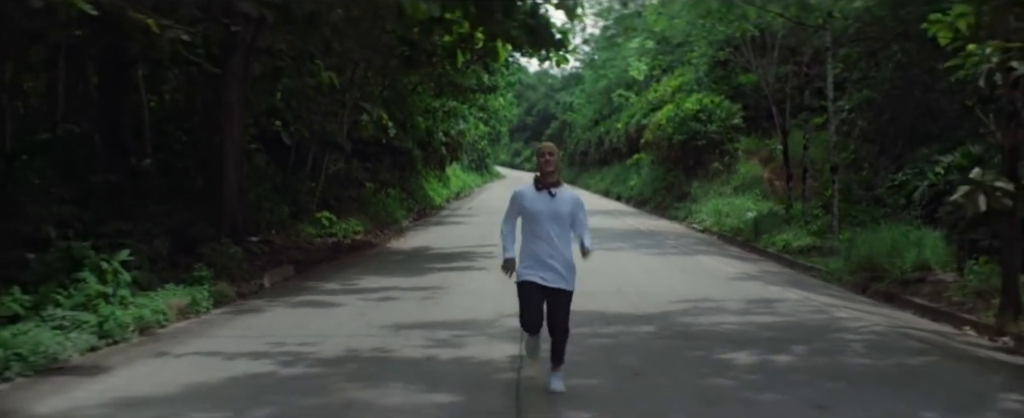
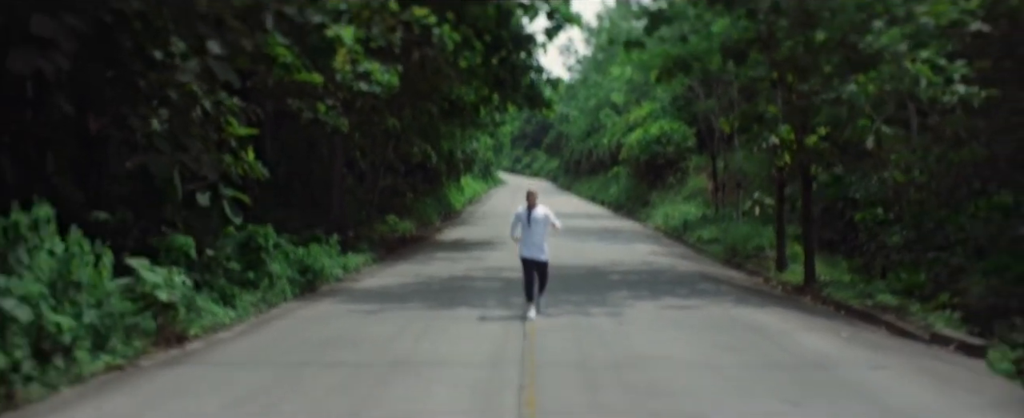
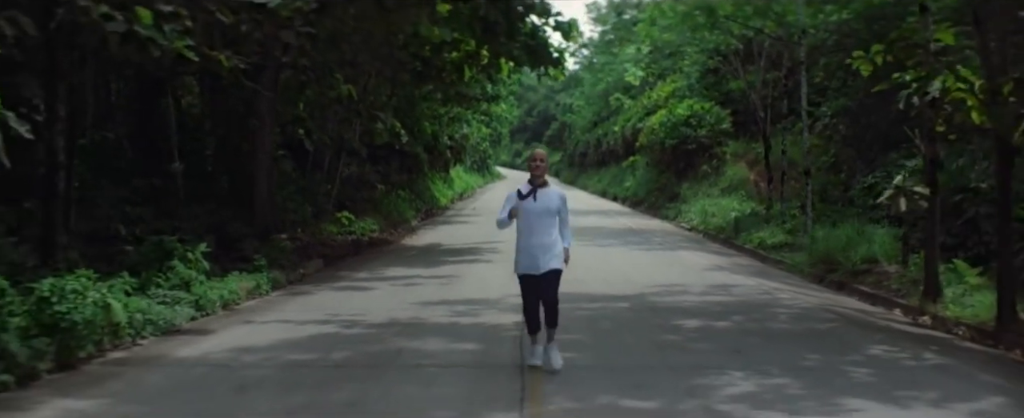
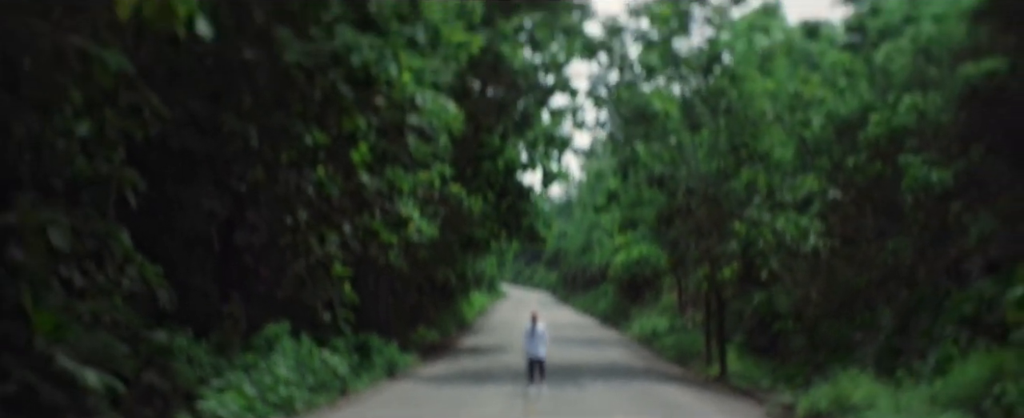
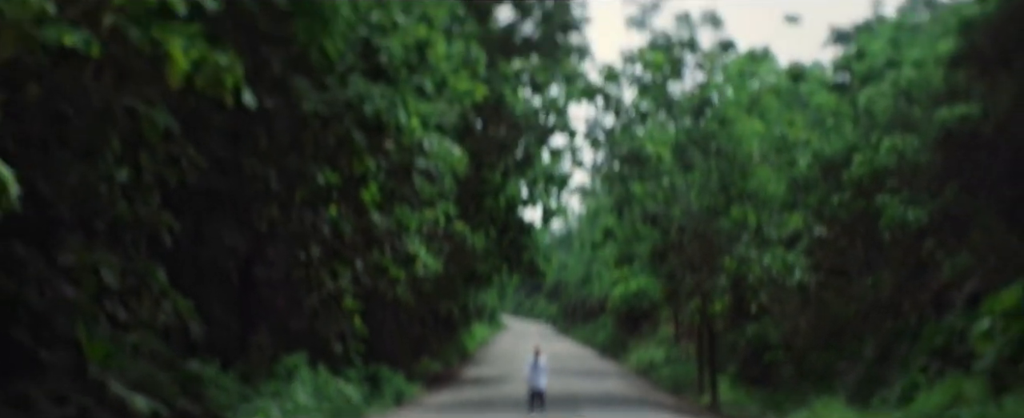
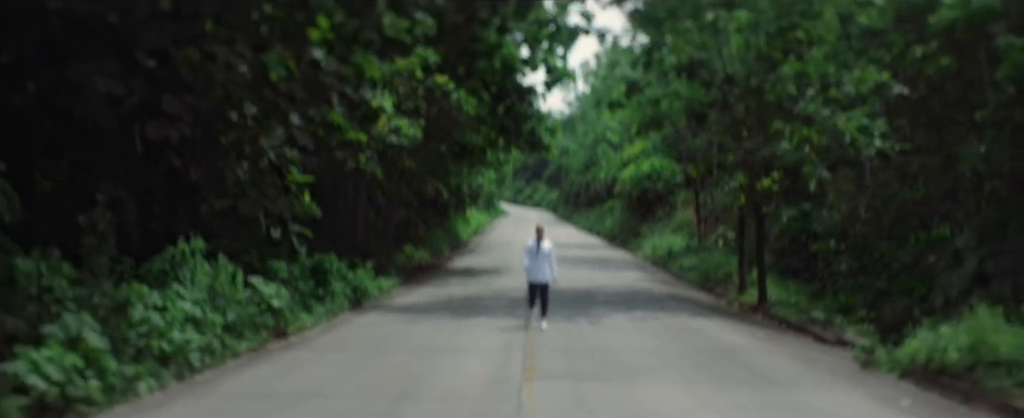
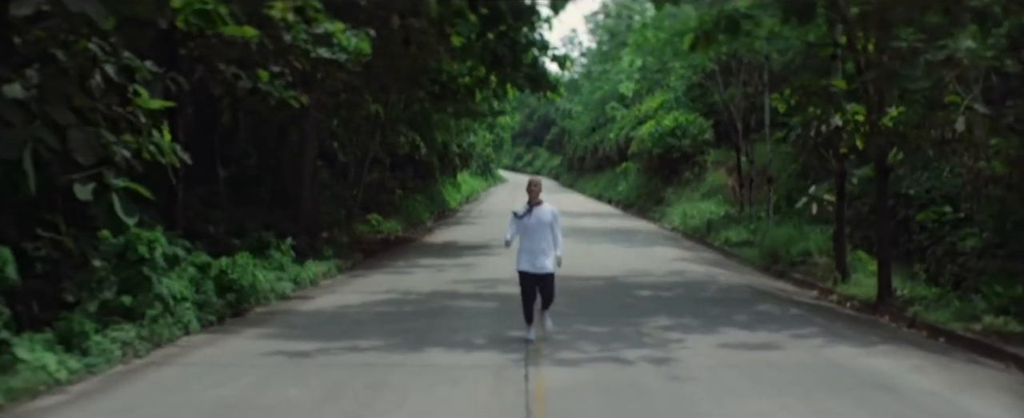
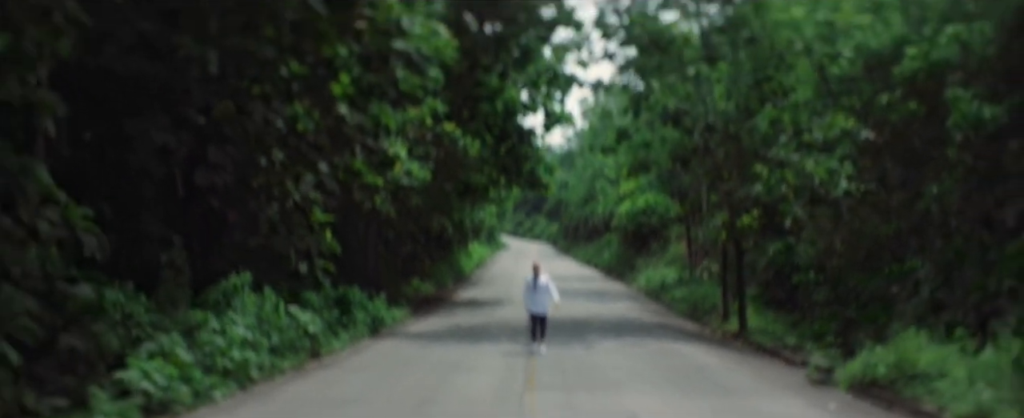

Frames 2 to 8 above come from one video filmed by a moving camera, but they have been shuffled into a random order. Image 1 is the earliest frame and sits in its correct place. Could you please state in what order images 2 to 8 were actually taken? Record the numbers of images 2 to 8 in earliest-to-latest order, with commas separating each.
3, 7, 2, 6, 8, 4, 5
